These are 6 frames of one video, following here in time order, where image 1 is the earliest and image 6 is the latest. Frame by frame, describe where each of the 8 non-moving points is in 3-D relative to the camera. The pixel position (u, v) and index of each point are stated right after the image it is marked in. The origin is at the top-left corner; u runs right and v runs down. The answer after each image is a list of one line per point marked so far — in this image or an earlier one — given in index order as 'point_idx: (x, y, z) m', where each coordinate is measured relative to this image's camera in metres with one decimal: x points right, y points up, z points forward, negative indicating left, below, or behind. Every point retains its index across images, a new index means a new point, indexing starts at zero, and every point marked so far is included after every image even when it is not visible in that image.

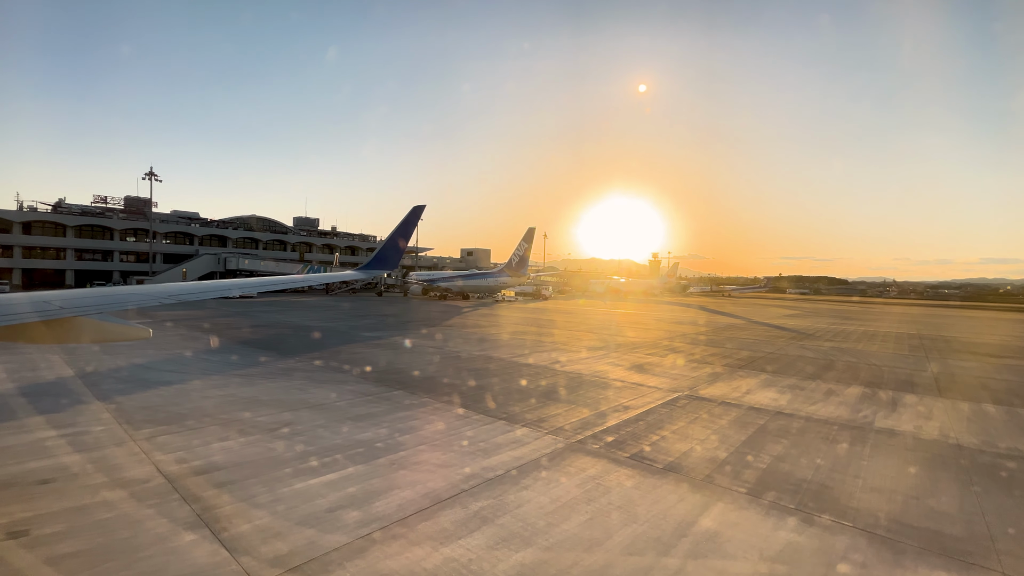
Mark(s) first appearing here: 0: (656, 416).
0: (+2.8, -2.6, +8.4) m
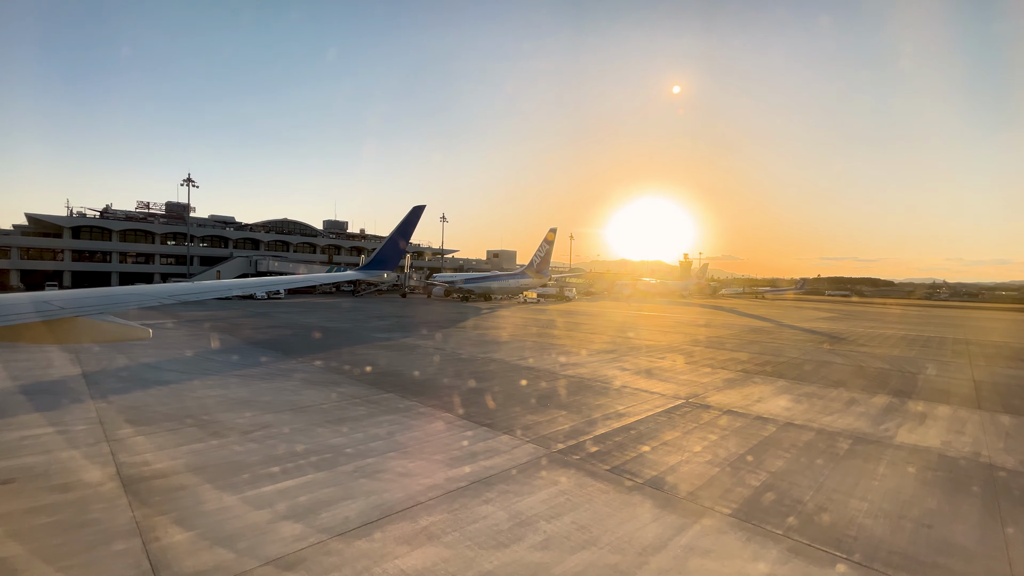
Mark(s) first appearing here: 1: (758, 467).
0: (+2.5, -2.6, +7.9) m
1: (+3.6, -2.6, +6.2) m
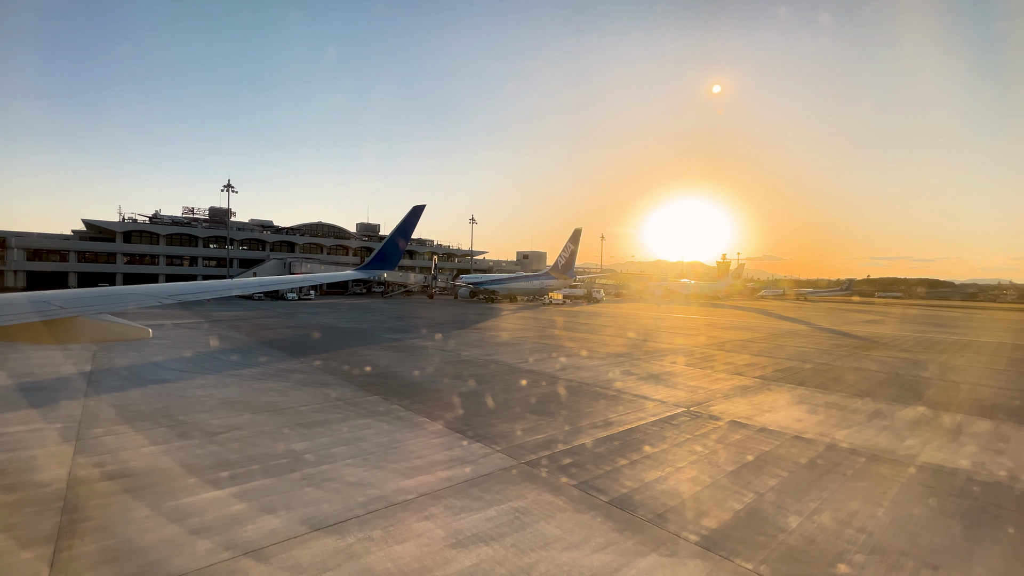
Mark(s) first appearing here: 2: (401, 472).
0: (+2.2, -2.5, +7.3) m
1: (+3.0, -2.6, +5.5) m
2: (-1.4, -2.4, +5.5) m
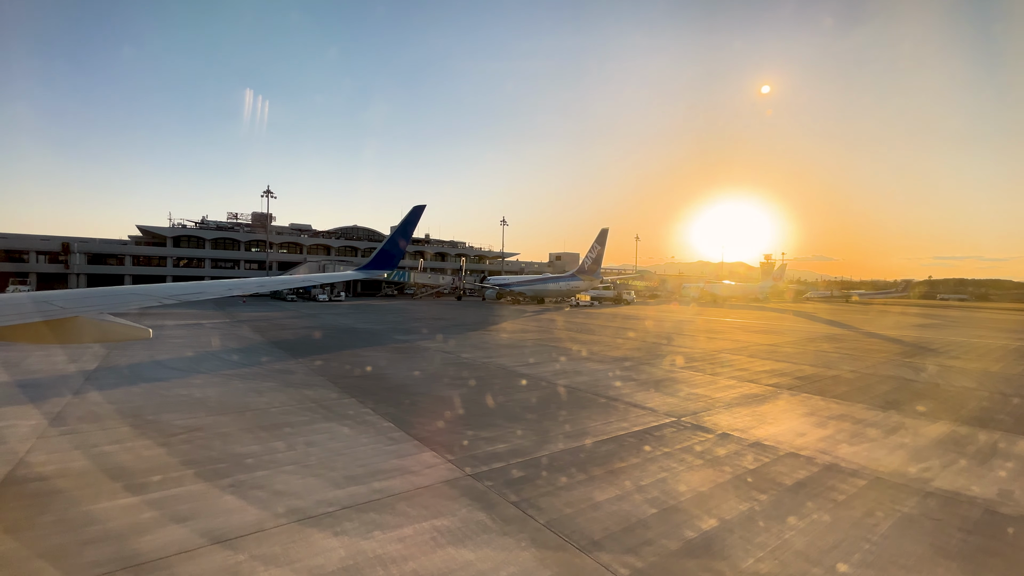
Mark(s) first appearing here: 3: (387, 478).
0: (+1.6, -2.5, +6.8) m
1: (+2.3, -2.5, +4.9) m
2: (-2.2, -2.4, +5.3) m
3: (-1.6, -2.4, +5.4) m
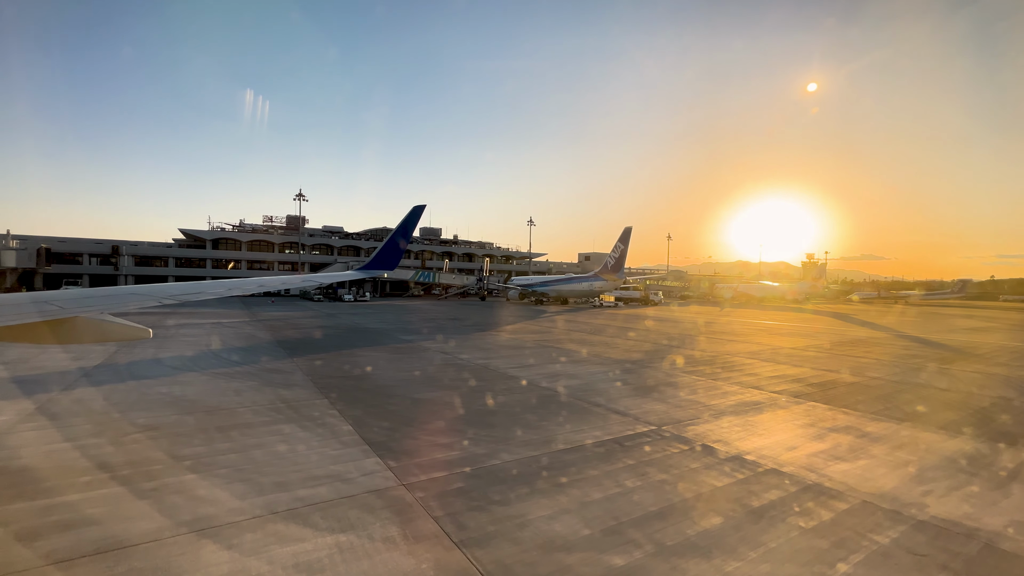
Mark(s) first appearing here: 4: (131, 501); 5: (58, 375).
0: (+0.9, -2.5, +6.3) m
1: (+1.5, -2.5, +4.4) m
2: (-2.9, -2.4, +5.0) m
3: (-2.3, -2.4, +5.1) m
4: (-4.1, -2.3, +4.7) m
5: (-11.0, -2.1, +10.4) m
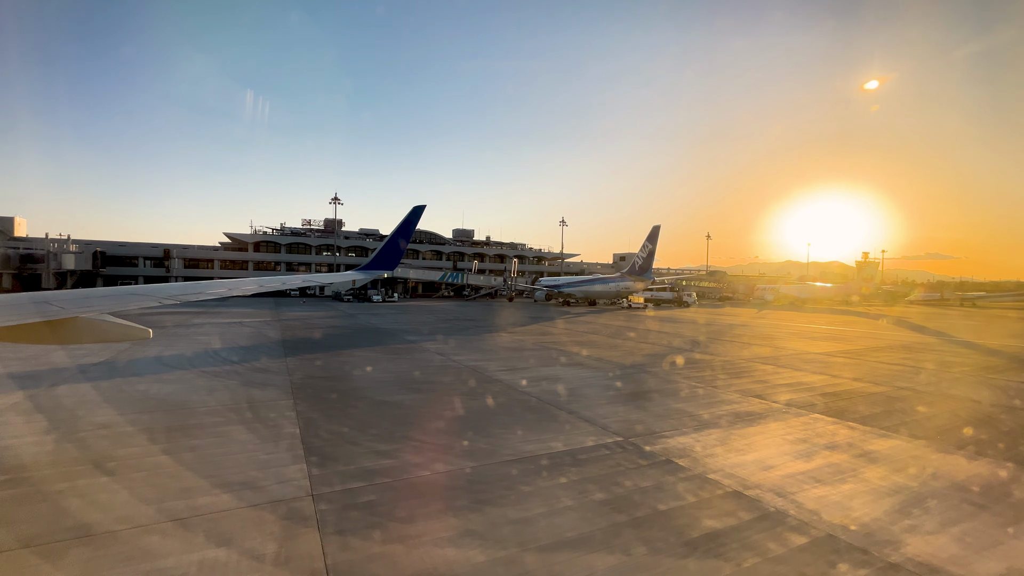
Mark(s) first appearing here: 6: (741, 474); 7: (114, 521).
0: (0.0, -2.5, +5.8) m
1: (+0.5, -2.5, +3.9) m
2: (-3.9, -2.3, +4.9) m
3: (-3.3, -2.3, +4.9) m
4: (-5.1, -2.3, +4.6) m
5: (-11.5, -2.1, +10.8) m
6: (+3.3, -2.6, +6.0) m
7: (-3.9, -2.3, +4.3) m
